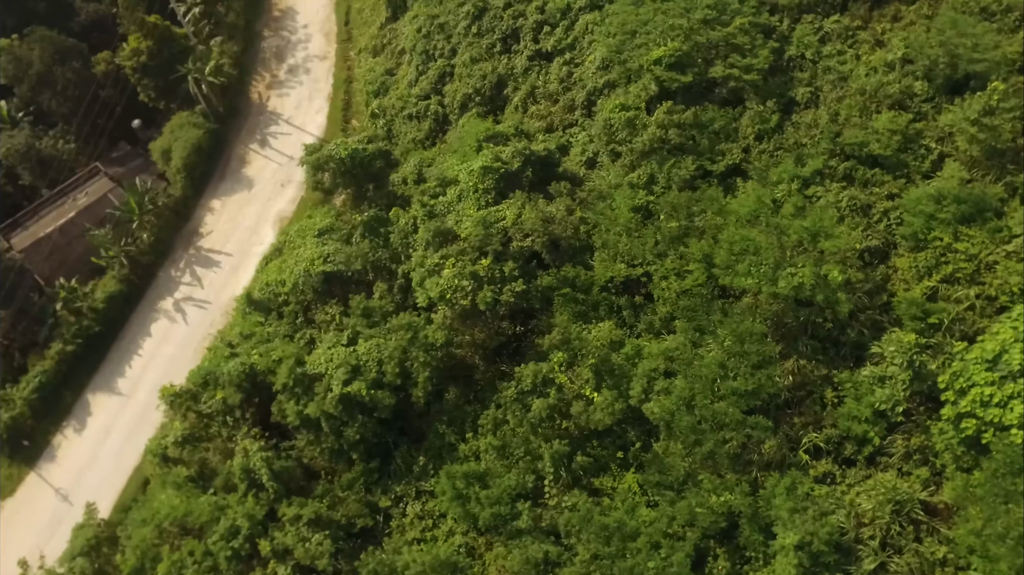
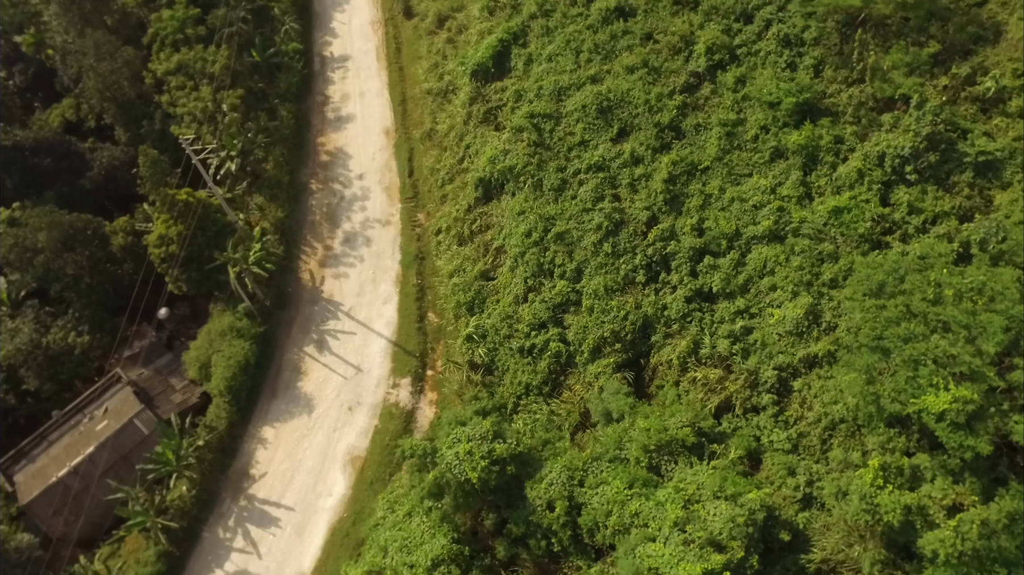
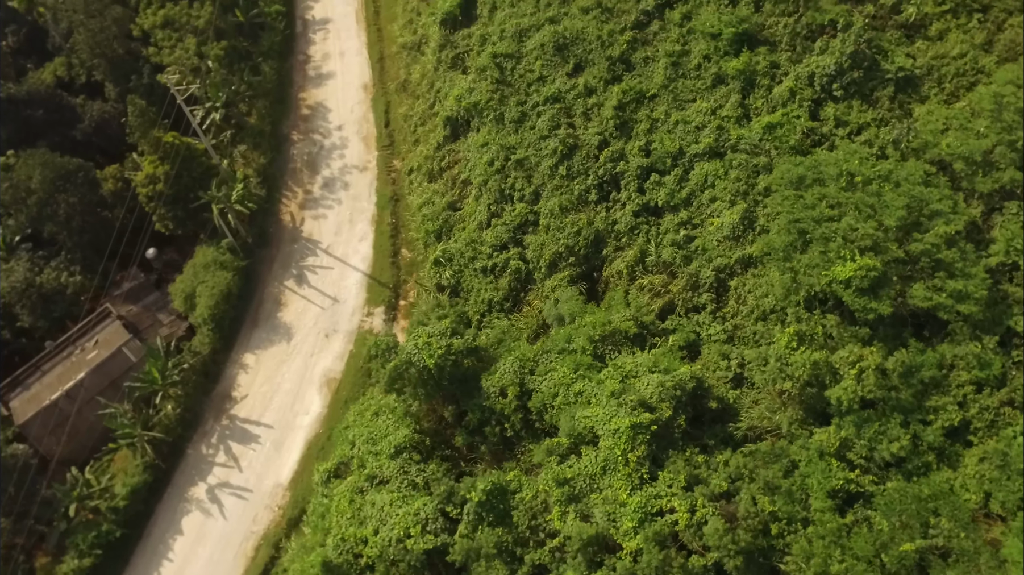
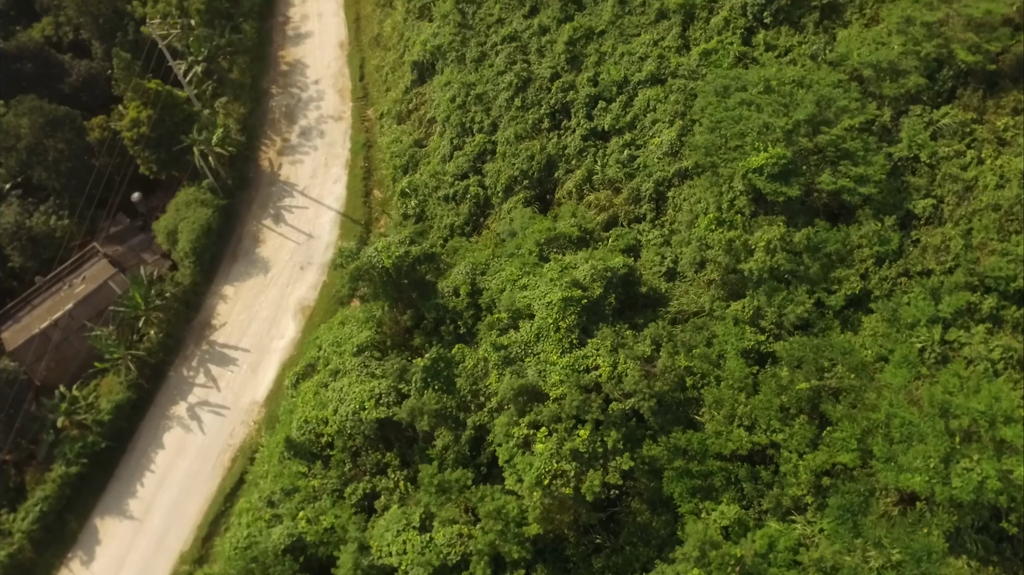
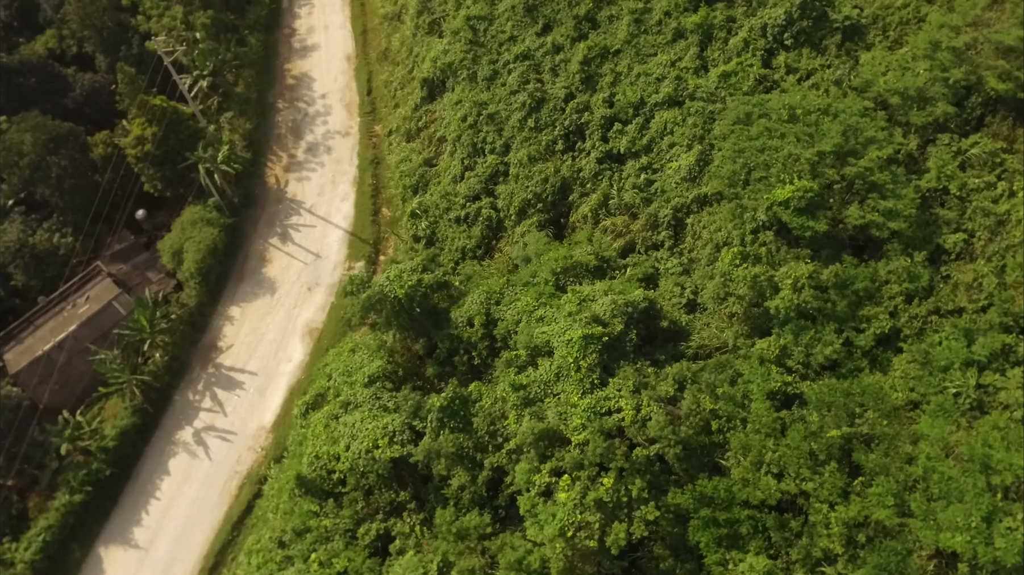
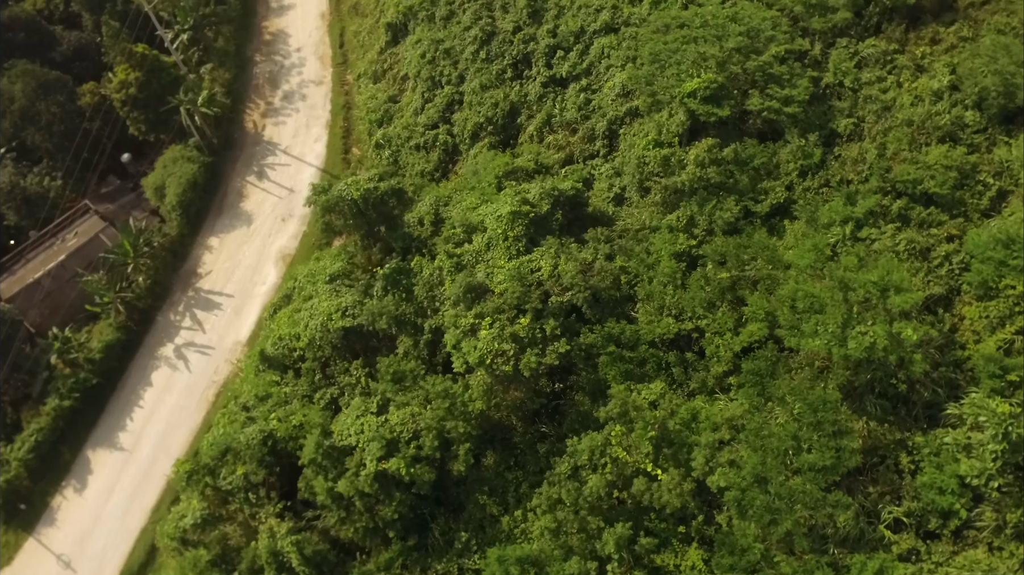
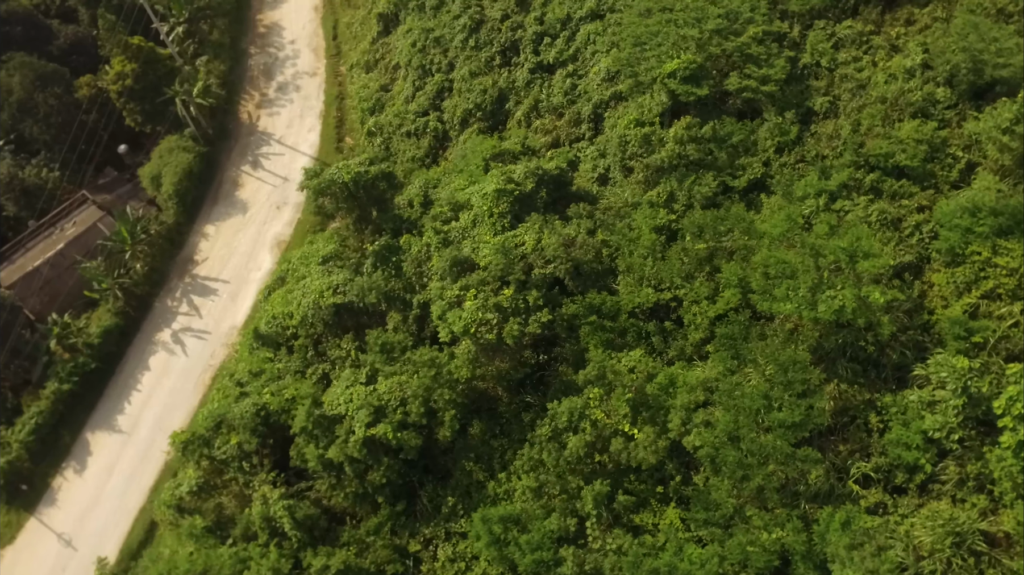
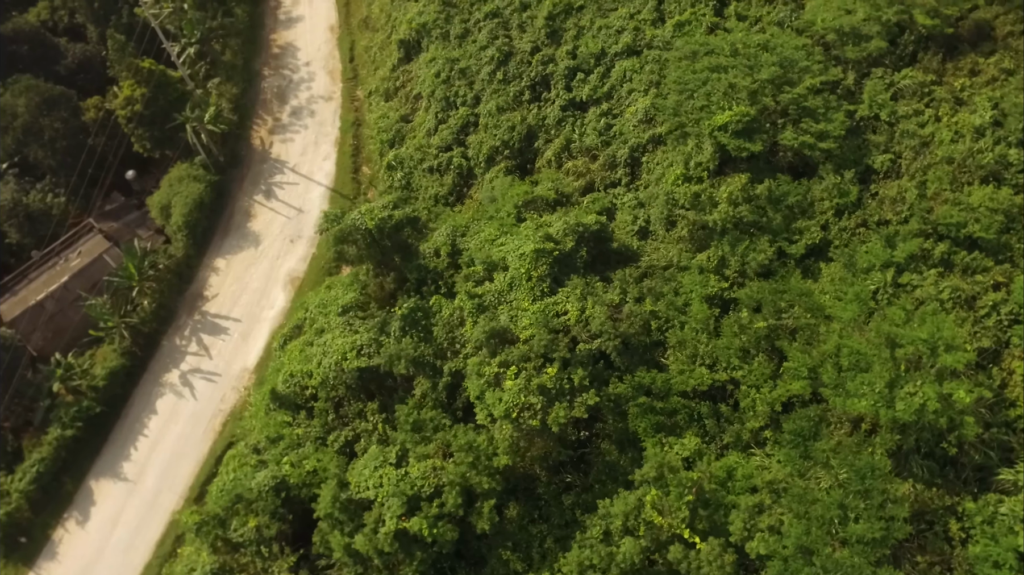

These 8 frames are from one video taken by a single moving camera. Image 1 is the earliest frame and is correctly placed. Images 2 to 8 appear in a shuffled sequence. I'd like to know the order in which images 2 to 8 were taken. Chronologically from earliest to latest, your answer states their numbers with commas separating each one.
7, 6, 8, 4, 5, 3, 2
